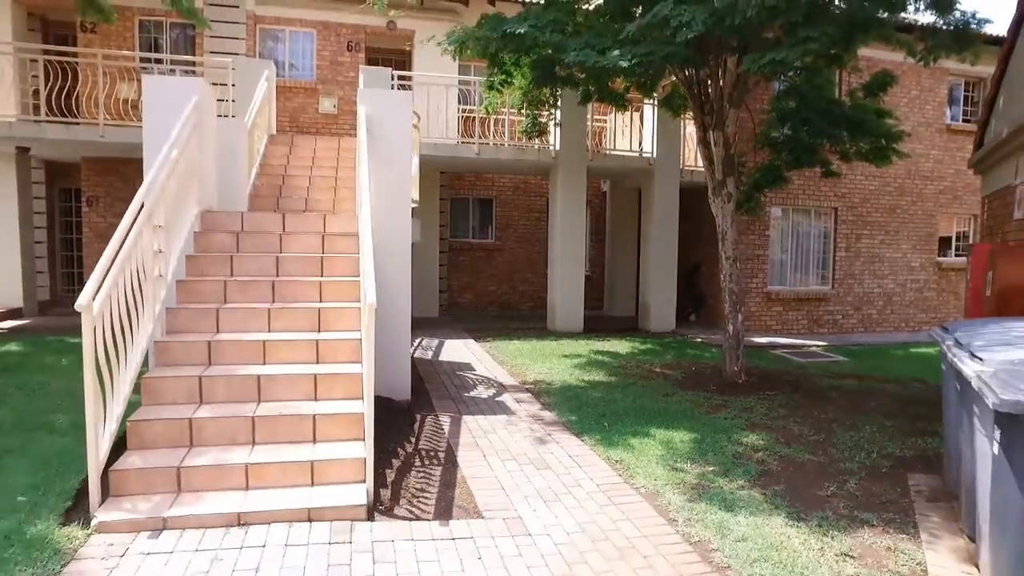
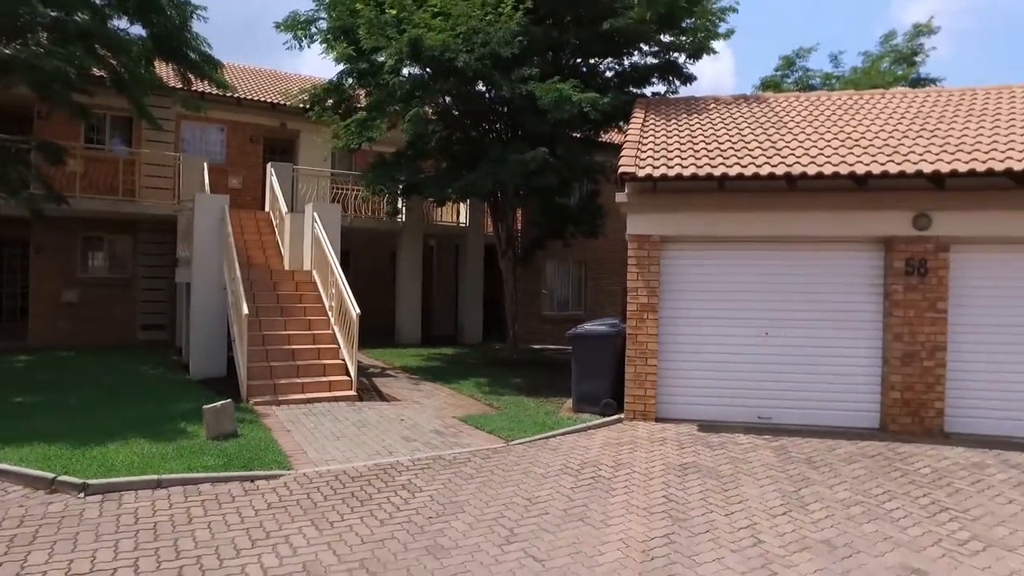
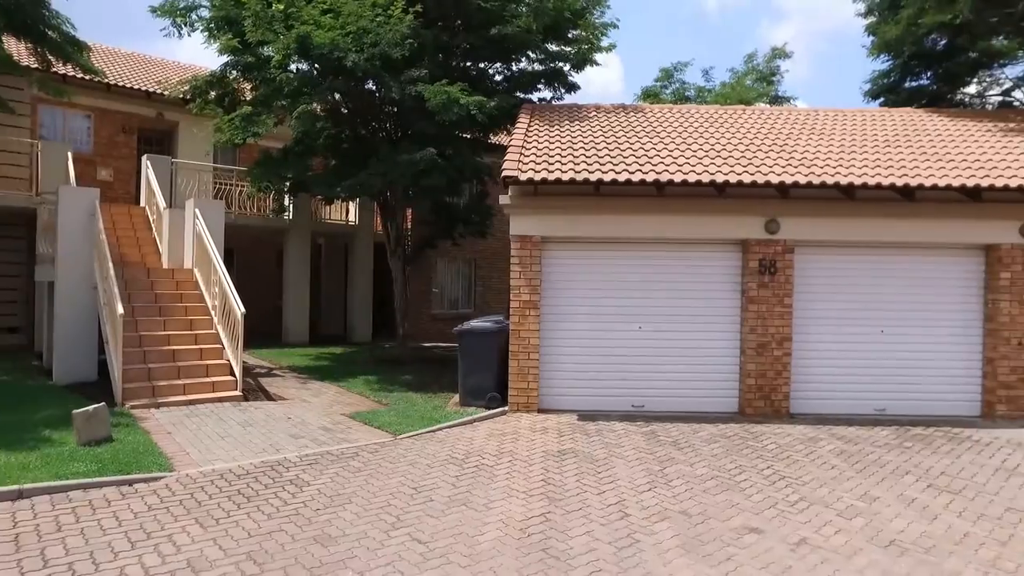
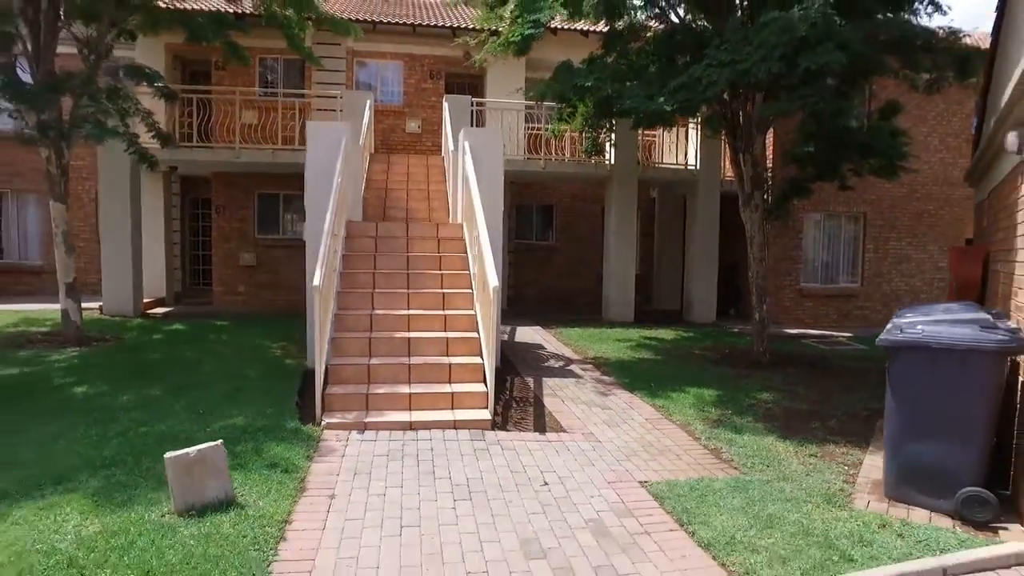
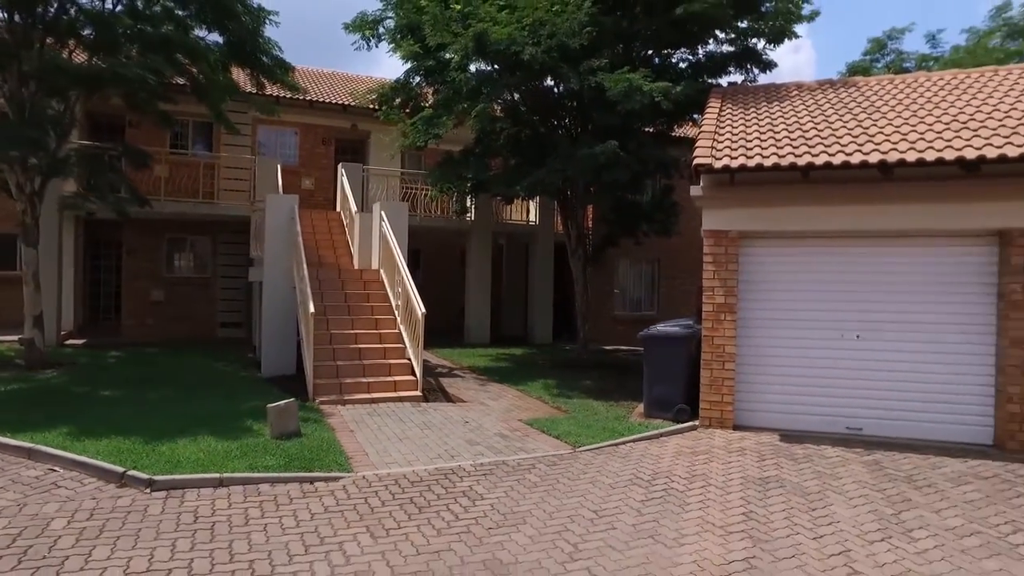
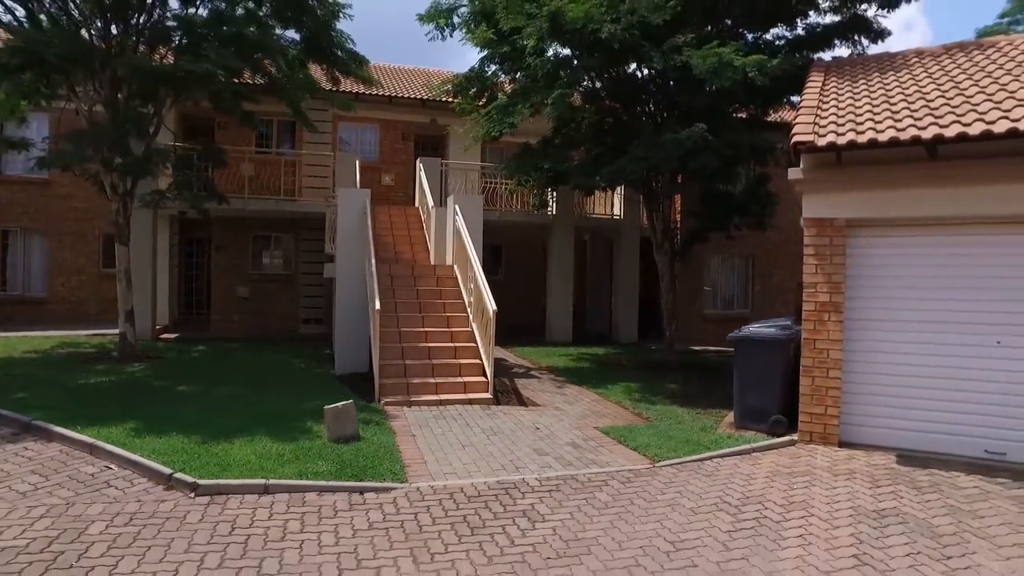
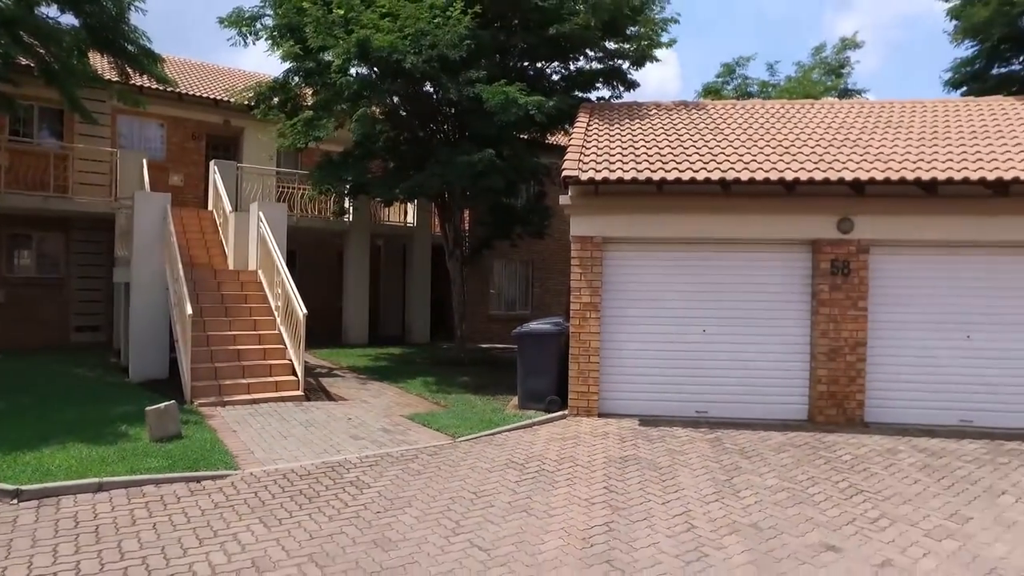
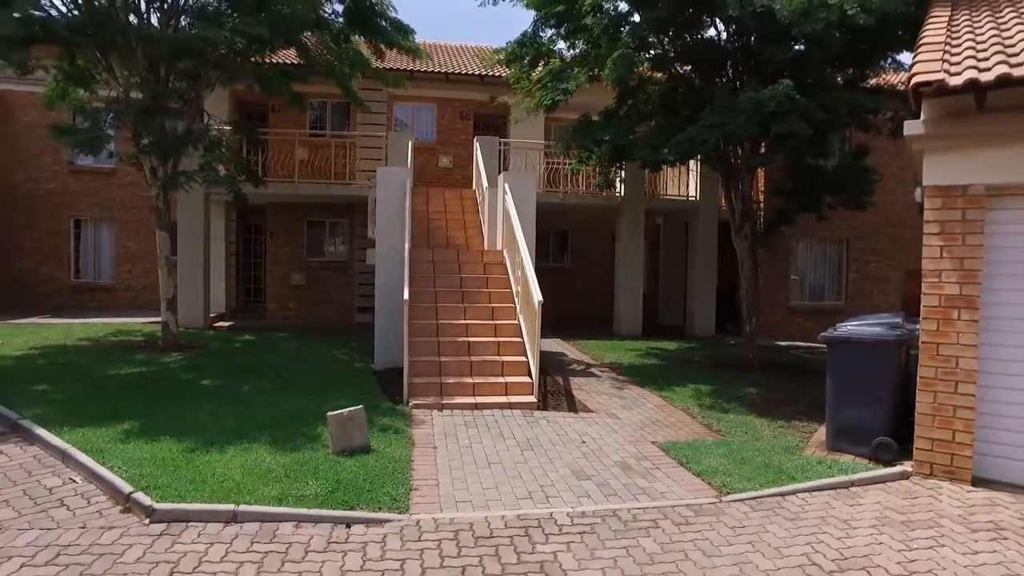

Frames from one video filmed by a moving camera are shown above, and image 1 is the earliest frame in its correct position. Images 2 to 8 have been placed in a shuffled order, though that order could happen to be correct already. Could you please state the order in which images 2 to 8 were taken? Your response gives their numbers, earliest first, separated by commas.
4, 8, 6, 5, 2, 7, 3
